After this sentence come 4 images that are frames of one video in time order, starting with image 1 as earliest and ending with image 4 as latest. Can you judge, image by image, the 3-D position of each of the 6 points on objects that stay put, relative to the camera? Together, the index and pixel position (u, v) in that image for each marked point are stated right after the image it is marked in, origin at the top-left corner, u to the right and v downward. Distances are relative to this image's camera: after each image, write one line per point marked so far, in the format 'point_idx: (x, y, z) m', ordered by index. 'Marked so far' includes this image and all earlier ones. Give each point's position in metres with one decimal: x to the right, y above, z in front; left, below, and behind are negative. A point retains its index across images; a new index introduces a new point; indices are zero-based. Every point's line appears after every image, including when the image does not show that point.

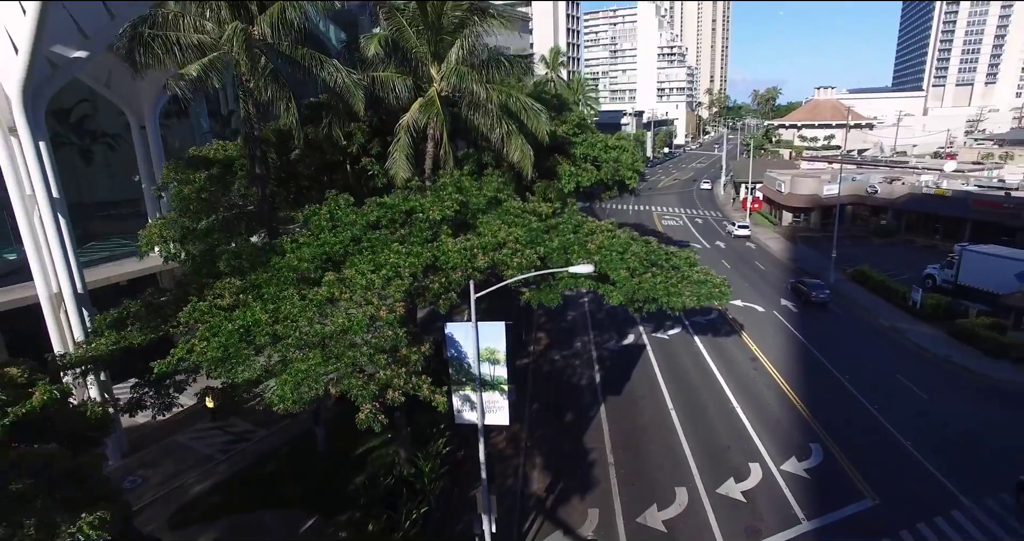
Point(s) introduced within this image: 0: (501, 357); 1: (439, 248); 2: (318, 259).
0: (-0.2, -1.4, +11.9) m
1: (-1.2, +0.4, +12.2) m
2: (-3.0, +0.2, +11.9) m
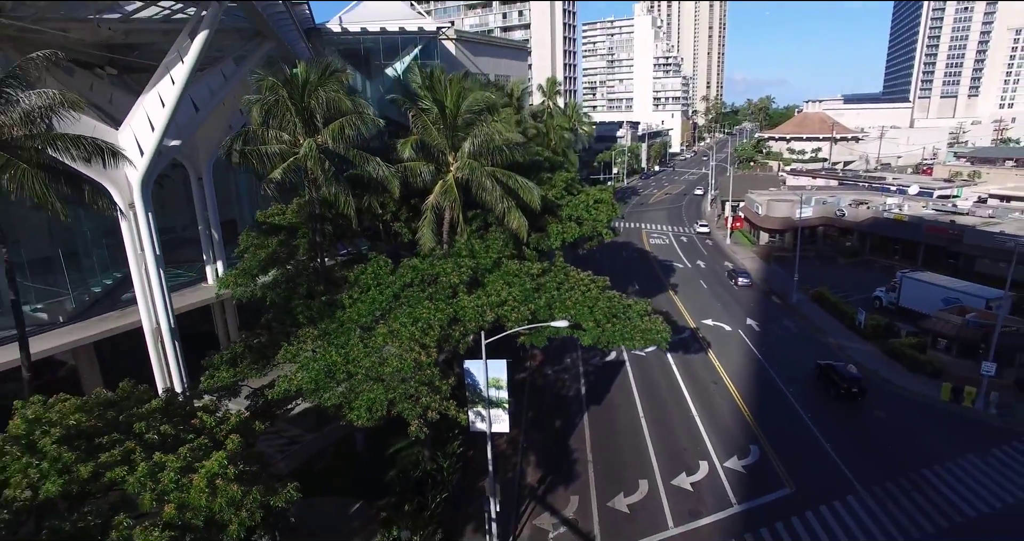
0: (-0.2, -2.4, +16.4) m
1: (-1.2, -0.7, +16.7) m
2: (-3.1, -0.9, +16.4) m
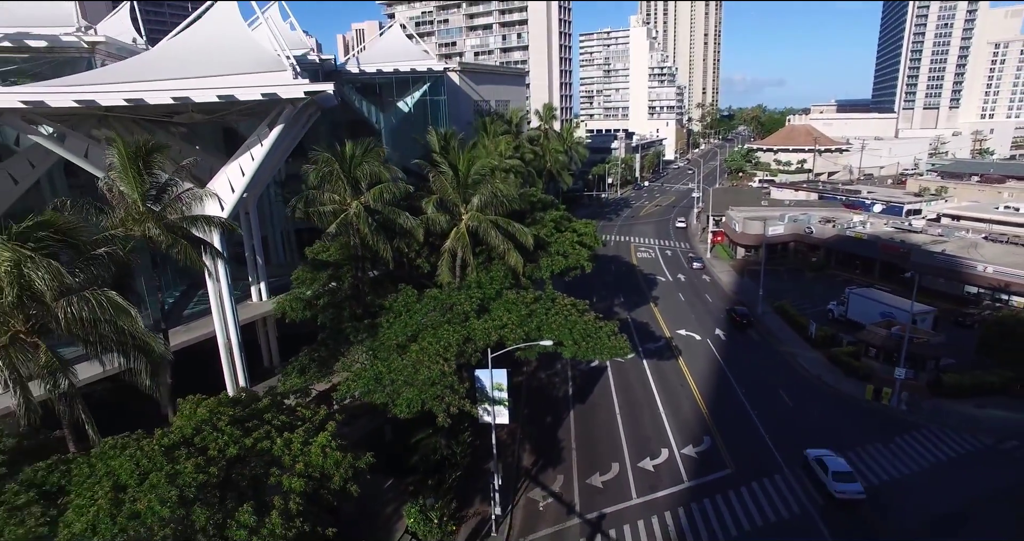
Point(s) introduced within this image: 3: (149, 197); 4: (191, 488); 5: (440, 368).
0: (-0.2, -3.3, +21.7) m
1: (-1.2, -1.6, +22.0) m
2: (-3.1, -1.8, +21.7) m
3: (-7.9, +1.6, +16.6) m
4: (-5.0, -3.4, +11.9) m
5: (-2.0, -2.6, +20.0) m
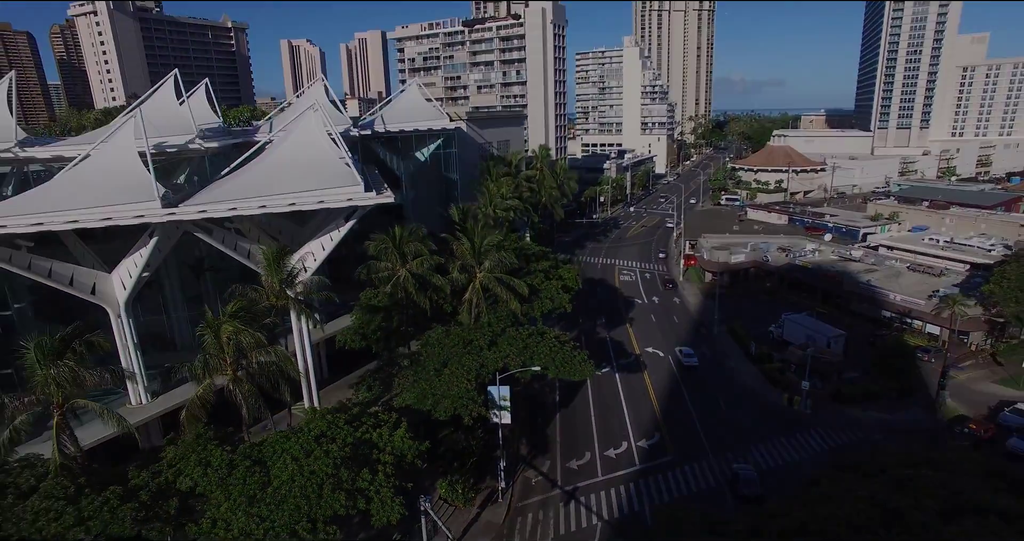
0: (-0.2, -5.3, +31.3) m
1: (-1.2, -3.5, +31.6) m
2: (-3.1, -3.7, +31.3) m
3: (-7.9, -0.4, +26.2) m
4: (-5.0, -5.4, +21.5) m
5: (-1.9, -4.5, +29.6) m
